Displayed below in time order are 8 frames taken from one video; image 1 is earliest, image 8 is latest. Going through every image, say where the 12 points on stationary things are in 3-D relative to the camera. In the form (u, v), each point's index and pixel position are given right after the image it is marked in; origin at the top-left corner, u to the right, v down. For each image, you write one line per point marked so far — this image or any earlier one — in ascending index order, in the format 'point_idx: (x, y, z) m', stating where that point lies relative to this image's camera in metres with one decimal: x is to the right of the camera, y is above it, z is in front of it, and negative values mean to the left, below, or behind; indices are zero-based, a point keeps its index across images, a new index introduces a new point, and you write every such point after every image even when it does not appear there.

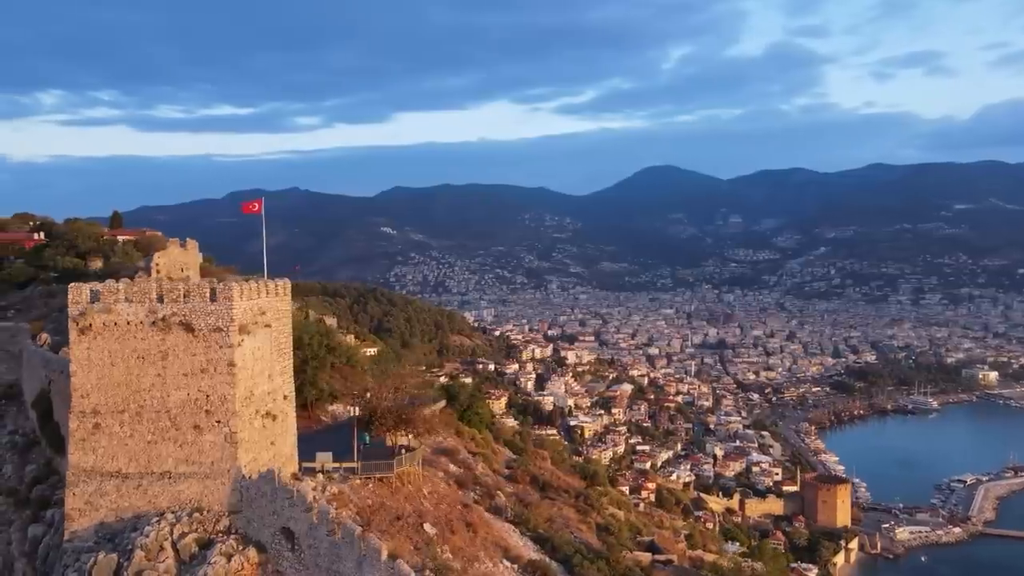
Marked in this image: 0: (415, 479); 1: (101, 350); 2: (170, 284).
0: (-1.5, -3.0, +13.0) m
1: (-4.8, -0.7, +9.9) m
2: (-4.0, 0.0, +9.9) m
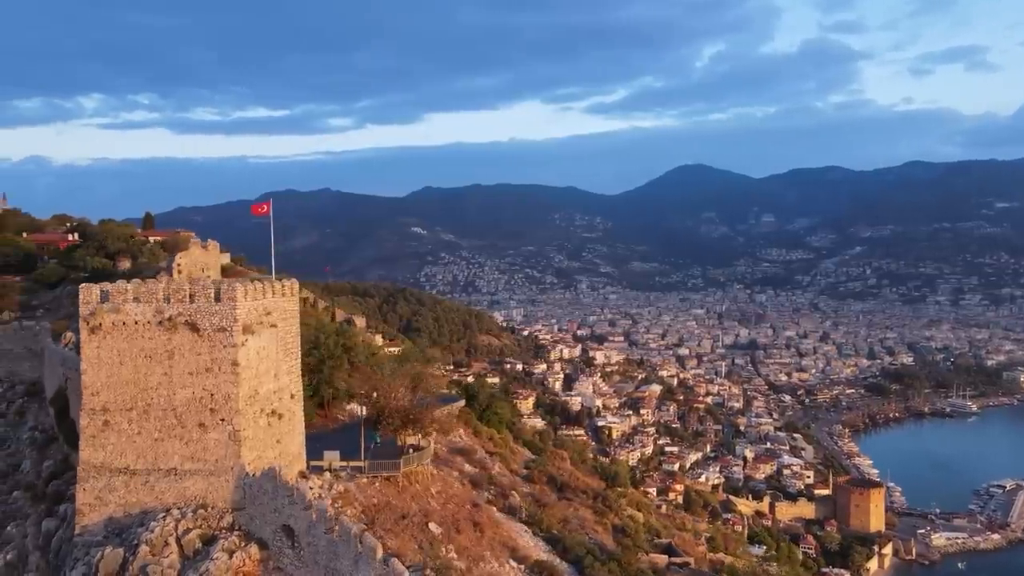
0: (-1.4, -3.0, +13.1) m
1: (-4.8, -0.7, +10.1) m
2: (-4.1, 0.0, +10.1) m
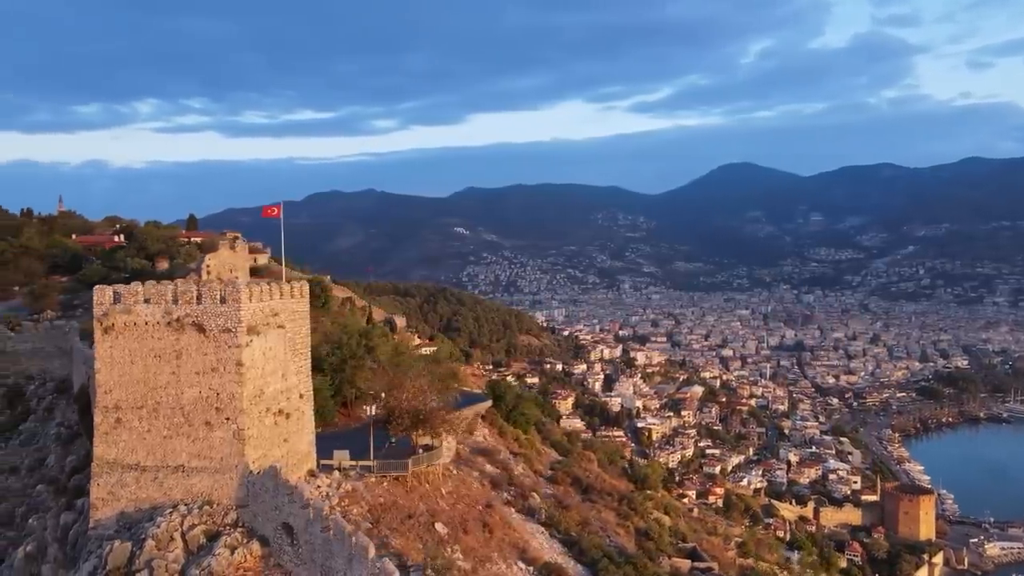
0: (-1.2, -3.0, +13.3) m
1: (-4.9, -0.8, +10.4) m
2: (-4.1, 0.0, +10.4) m
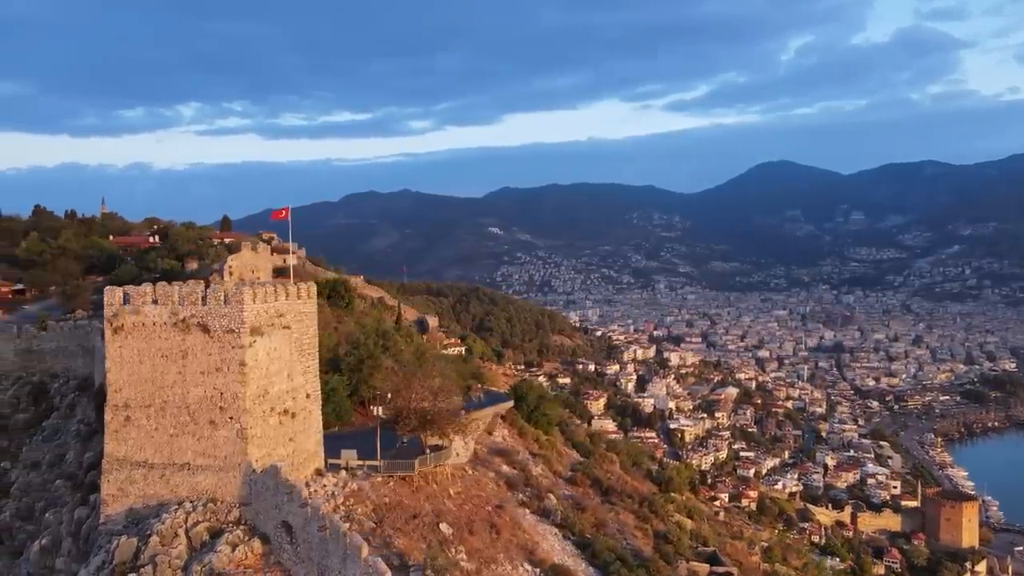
0: (-1.1, -3.0, +13.3) m
1: (-4.9, -0.8, +10.7) m
2: (-4.1, 0.0, +10.6) m
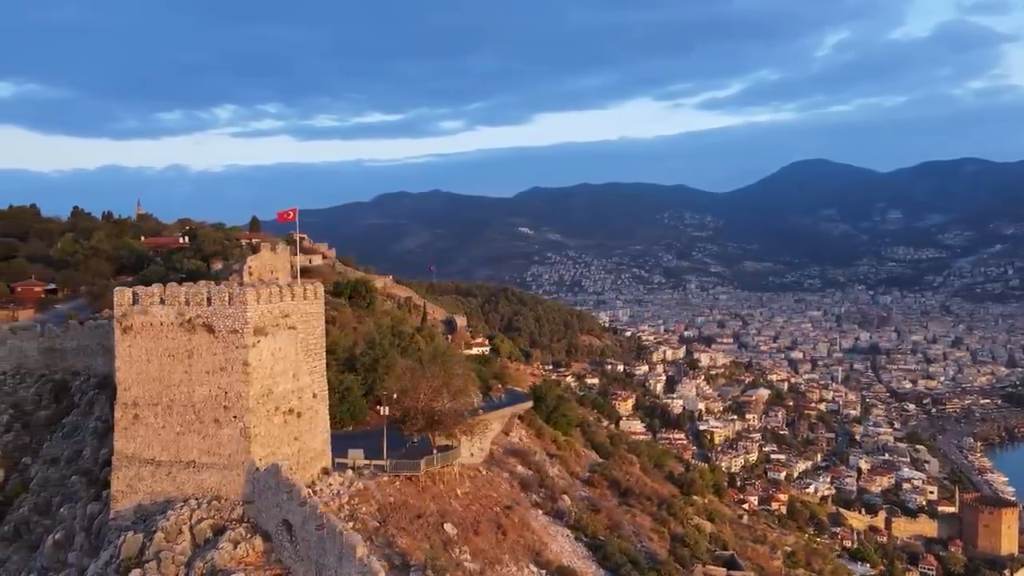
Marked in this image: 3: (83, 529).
0: (-0.9, -3.1, +13.4) m
1: (-4.8, -0.8, +10.9) m
2: (-4.1, 0.0, +10.8) m
3: (-5.8, -3.3, +11.3) m
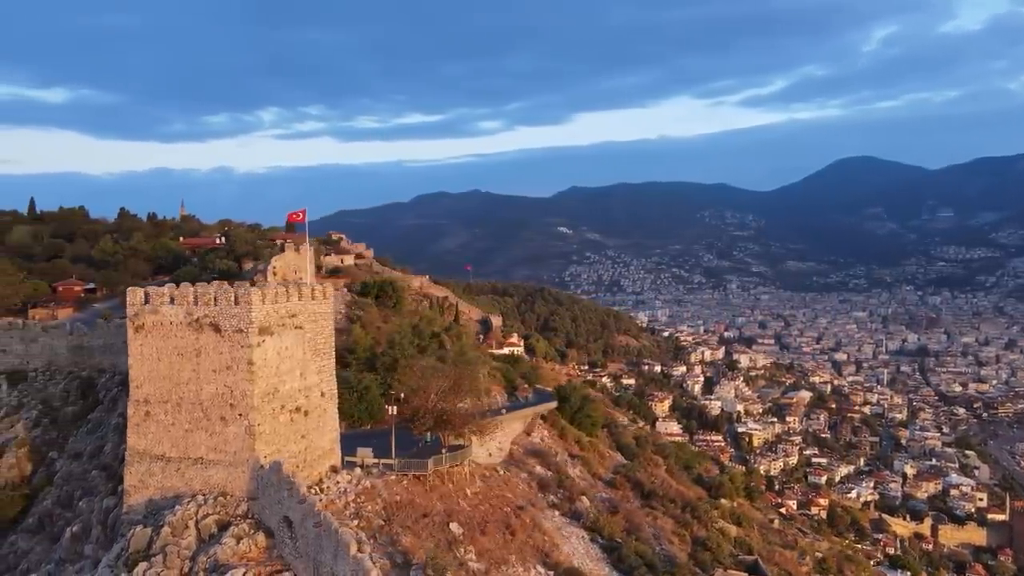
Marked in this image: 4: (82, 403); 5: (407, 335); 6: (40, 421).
0: (-0.8, -3.1, +13.4) m
1: (-4.8, -0.8, +11.2) m
2: (-4.0, 0.0, +11.0) m
3: (-5.8, -3.3, +11.7) m
4: (-7.6, -2.0, +14.8) m
5: (-2.2, -1.0, +19.0) m
6: (-8.2, -2.3, +14.5) m
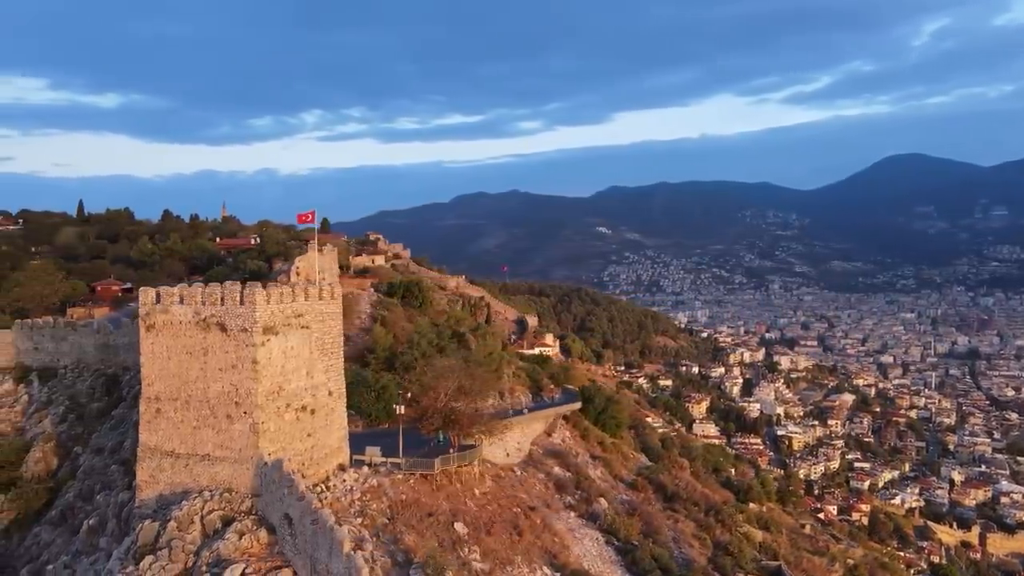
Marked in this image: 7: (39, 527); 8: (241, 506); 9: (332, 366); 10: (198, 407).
0: (-0.6, -3.1, +13.4) m
1: (-4.8, -0.8, +11.4) m
2: (-4.0, 0.0, +11.2) m
3: (-5.7, -3.2, +12.0) m
4: (-7.4, -2.0, +15.2) m
5: (-1.8, -1.0, +19.1) m
6: (-8.0, -2.3, +15.0) m
7: (-7.3, -3.7, +13.0) m
8: (-3.5, -2.8, +10.9) m
9: (-2.6, -1.1, +12.3) m
10: (-4.2, -1.6, +11.2) m
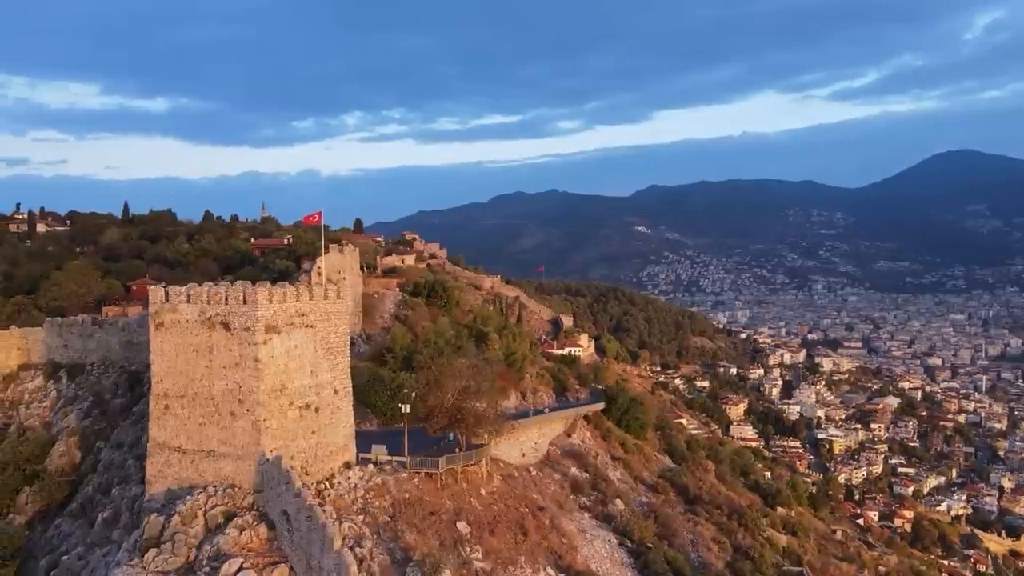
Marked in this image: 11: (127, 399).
0: (-0.5, -3.1, +13.4) m
1: (-4.8, -0.8, +11.7) m
2: (-4.0, 0.0, +11.4) m
3: (-5.7, -3.2, +12.3) m
4: (-7.1, -2.0, +15.6) m
5: (-1.3, -1.0, +19.1) m
6: (-7.7, -2.3, +15.4) m
7: (-7.2, -3.7, +13.4) m
8: (-3.5, -2.8, +11.0) m
9: (-2.6, -1.1, +12.4) m
10: (-4.2, -1.6, +11.4) m
11: (-7.1, -2.1, +15.5) m
